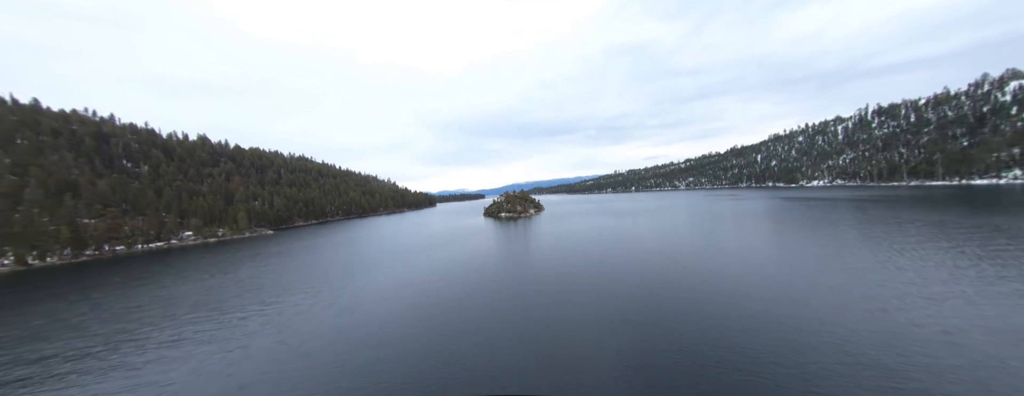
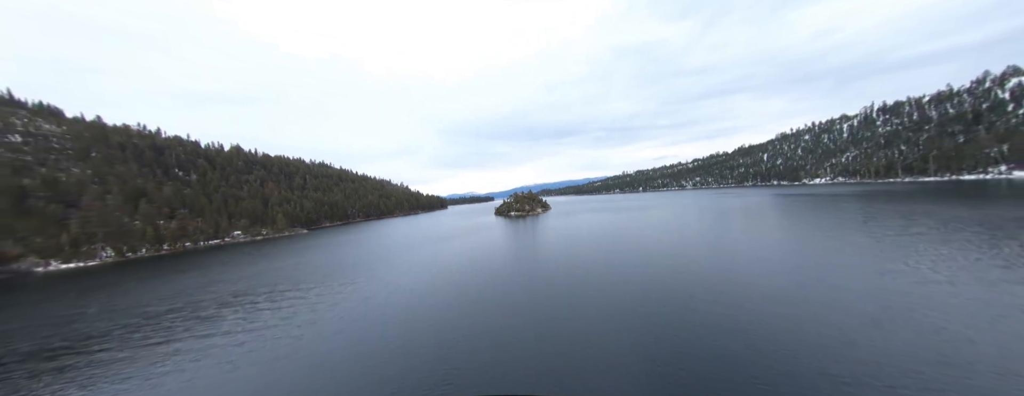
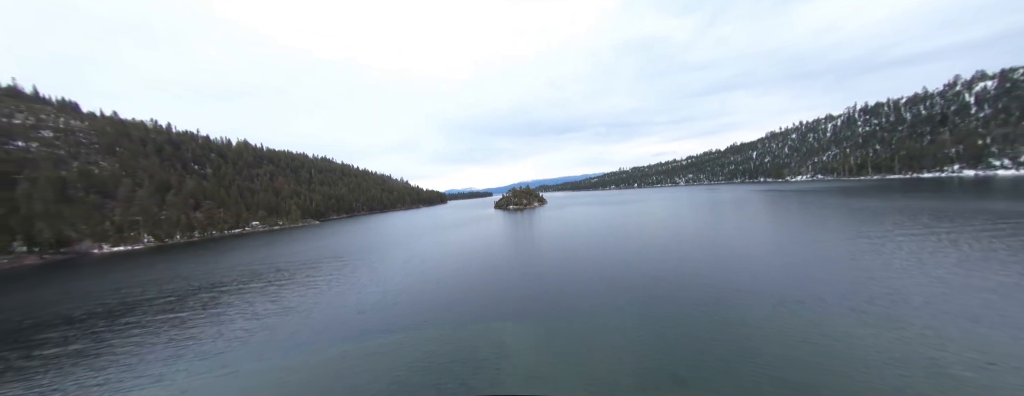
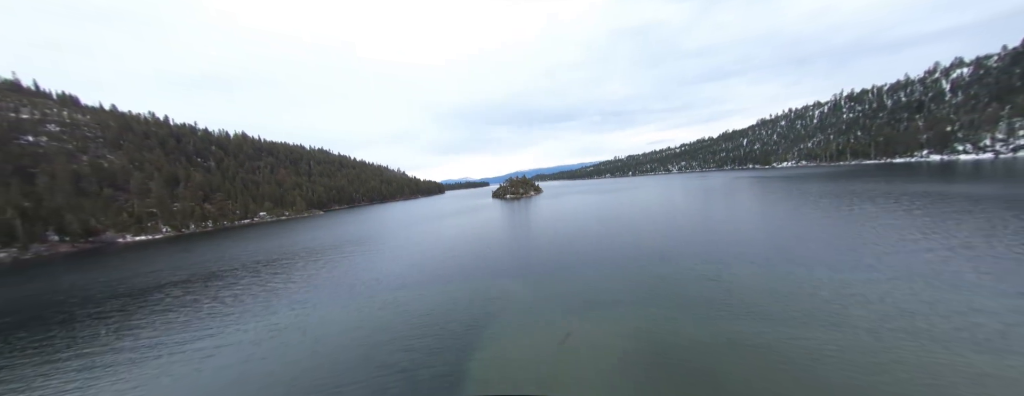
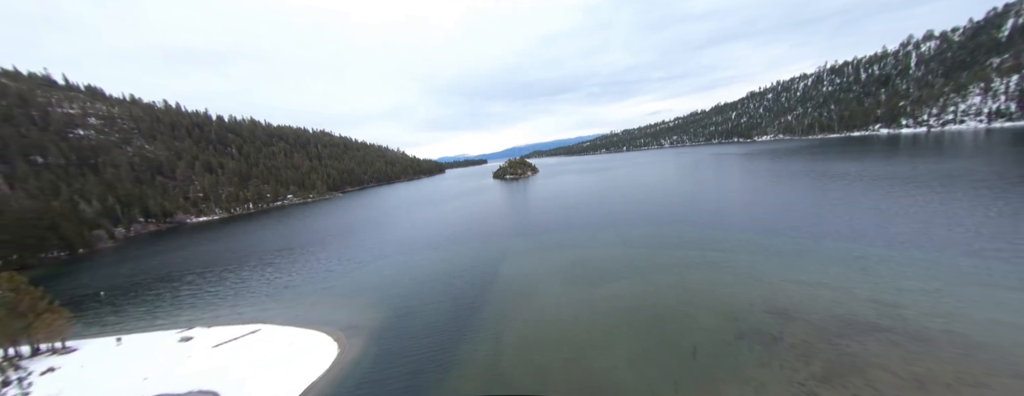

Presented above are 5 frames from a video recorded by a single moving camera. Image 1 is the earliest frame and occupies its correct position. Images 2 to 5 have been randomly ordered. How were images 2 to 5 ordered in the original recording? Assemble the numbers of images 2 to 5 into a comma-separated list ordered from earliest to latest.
2, 3, 4, 5
